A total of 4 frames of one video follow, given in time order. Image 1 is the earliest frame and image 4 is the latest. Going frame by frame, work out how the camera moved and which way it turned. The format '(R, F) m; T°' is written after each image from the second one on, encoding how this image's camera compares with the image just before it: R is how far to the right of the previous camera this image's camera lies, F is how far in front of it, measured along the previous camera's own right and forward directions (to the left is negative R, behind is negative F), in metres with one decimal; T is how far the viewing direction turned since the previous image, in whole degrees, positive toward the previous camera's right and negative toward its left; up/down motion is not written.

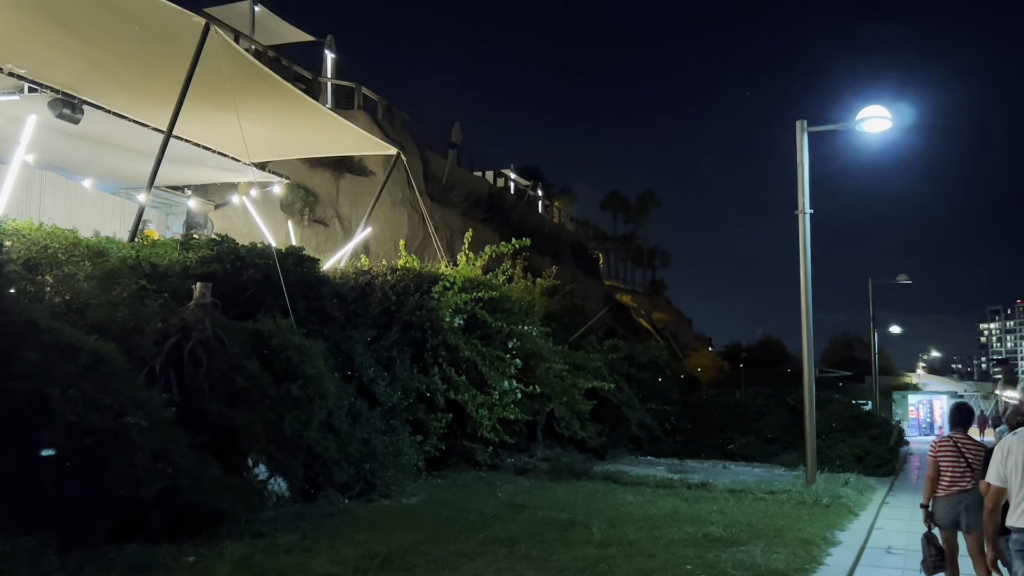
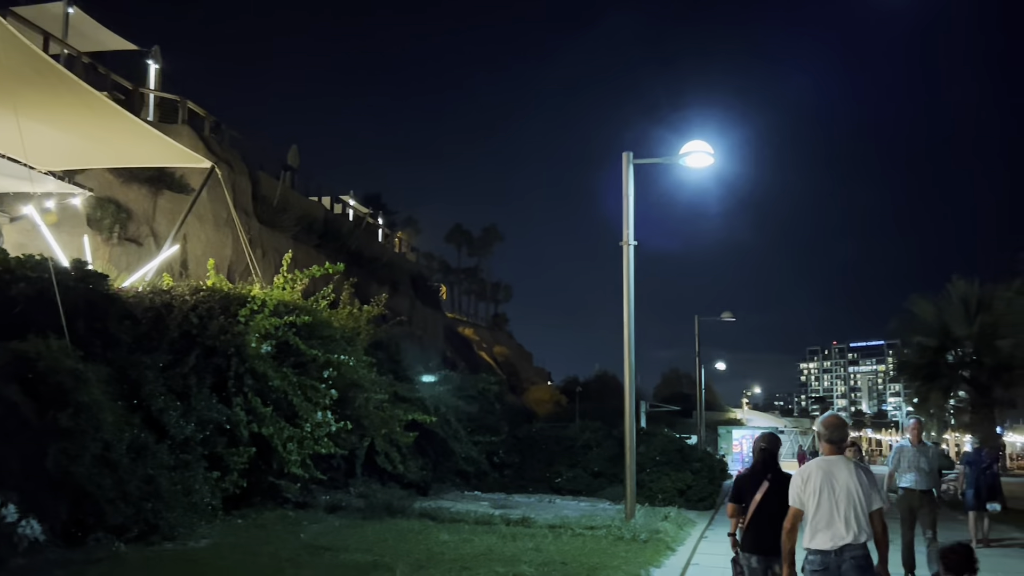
(+0.4, +0.5) m; +9°
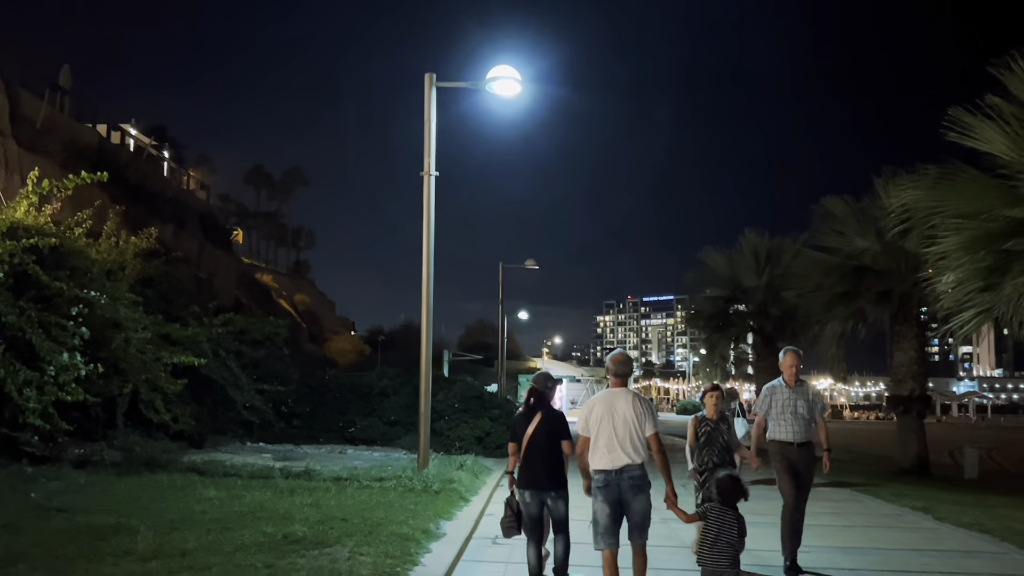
(+0.2, +1.0) m; +12°
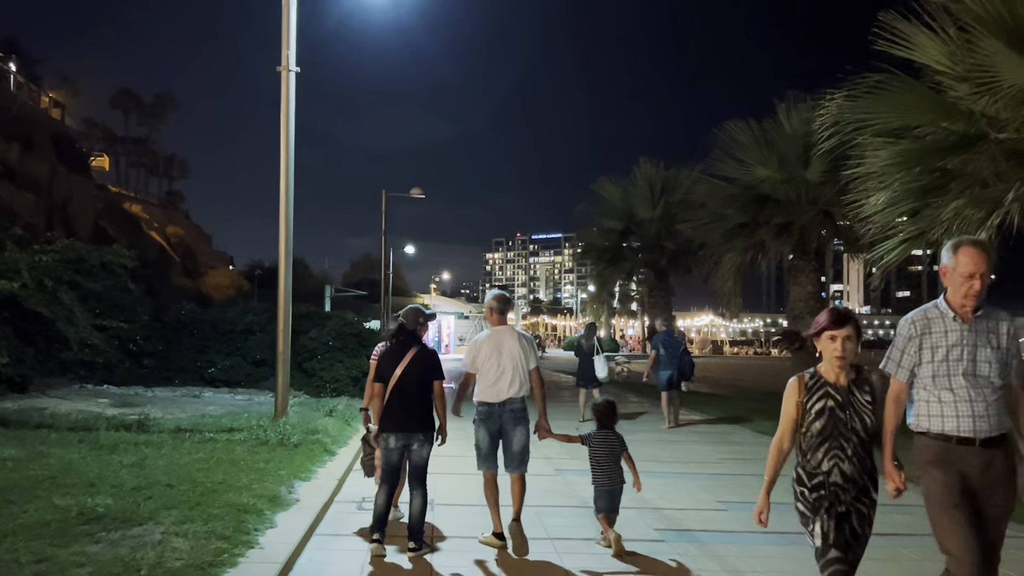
(+0.1, +1.5) m; +7°
